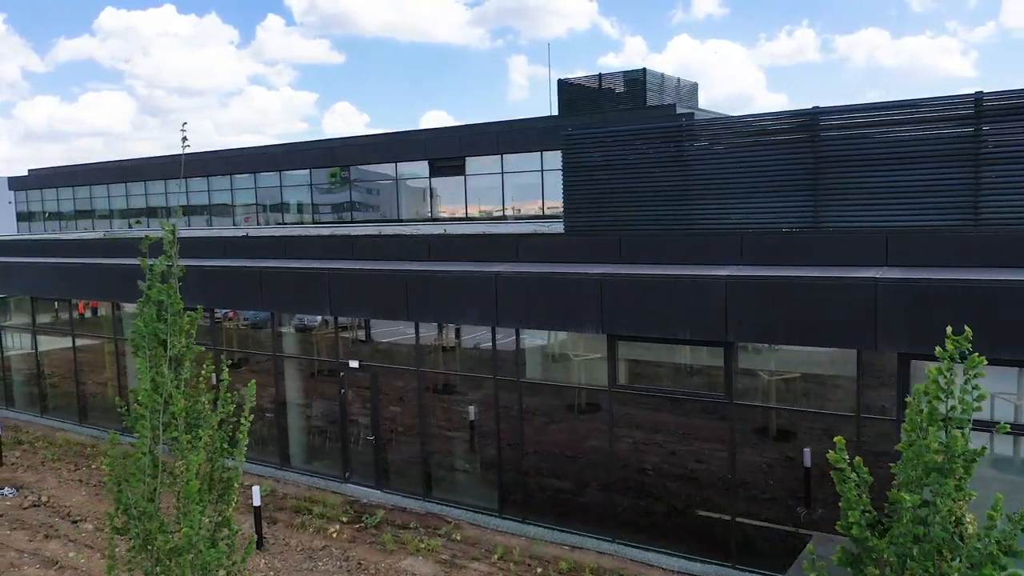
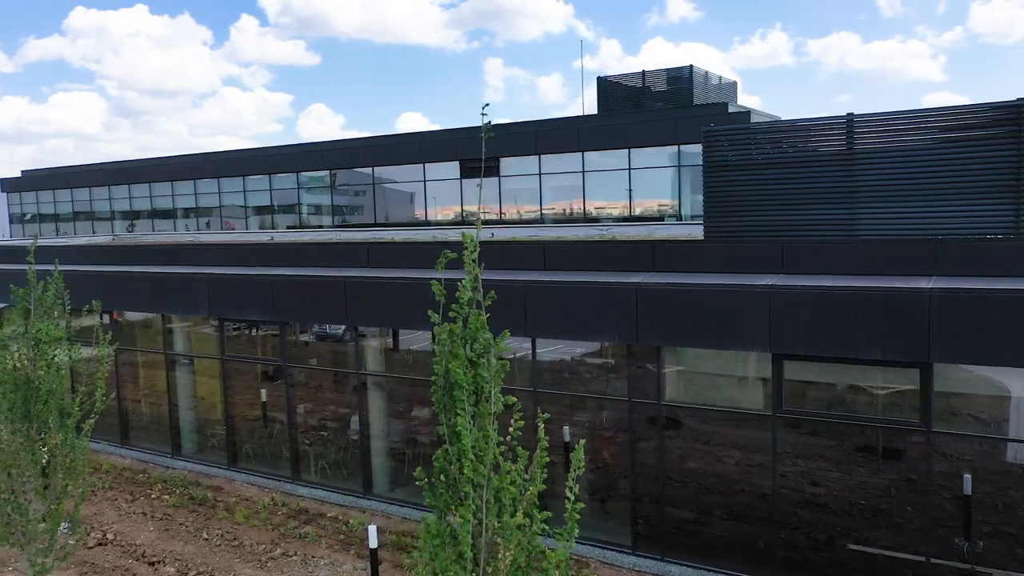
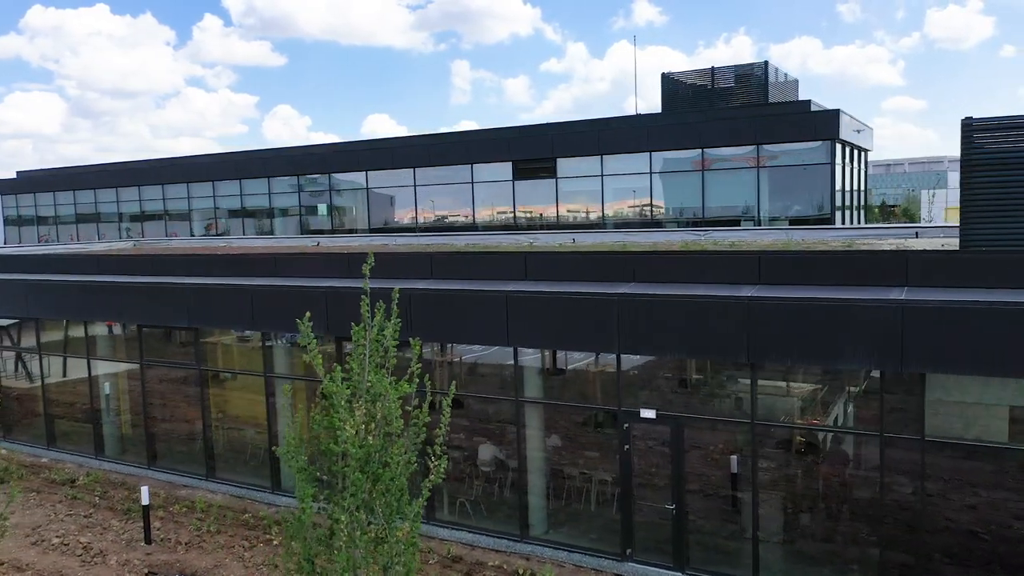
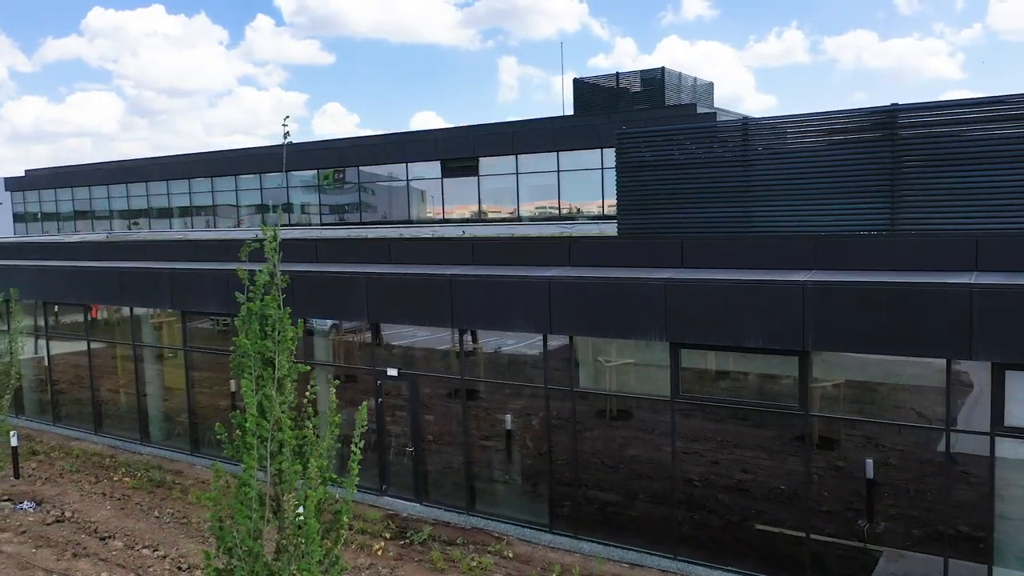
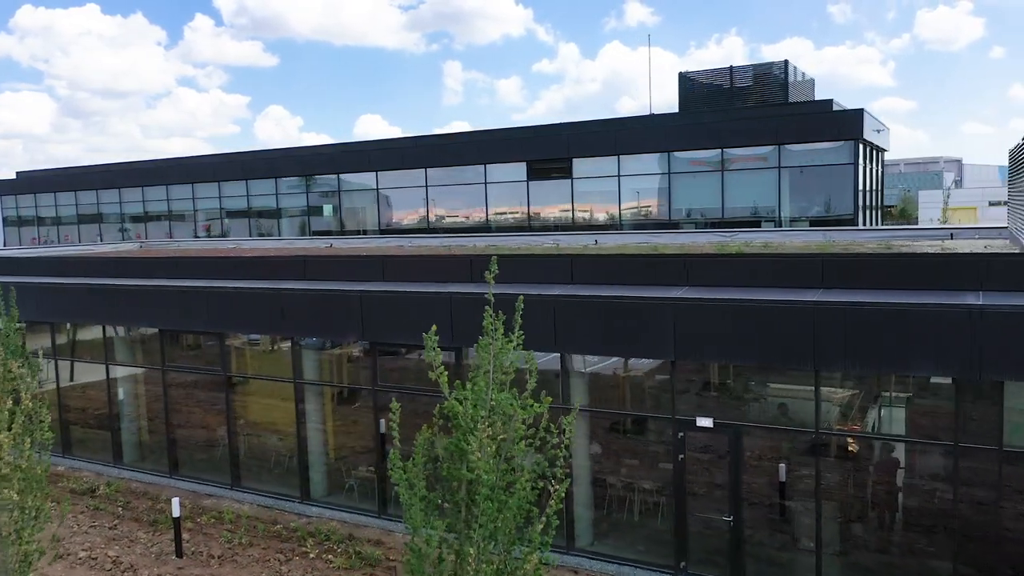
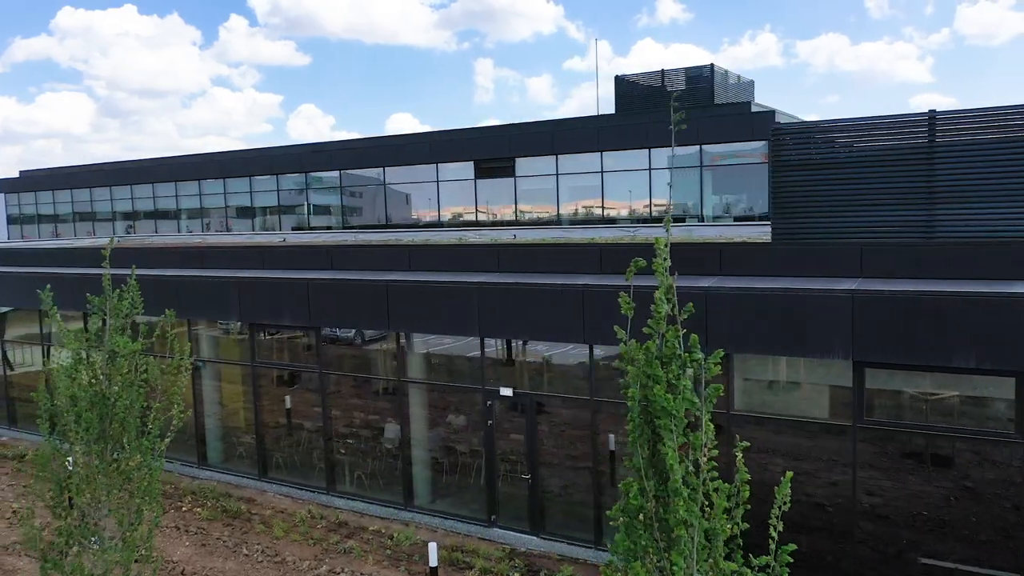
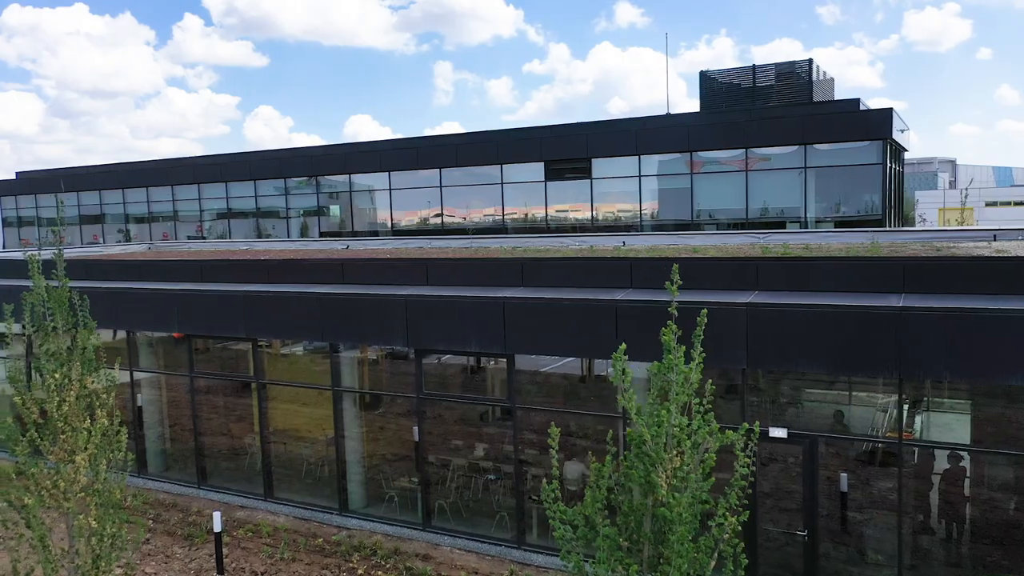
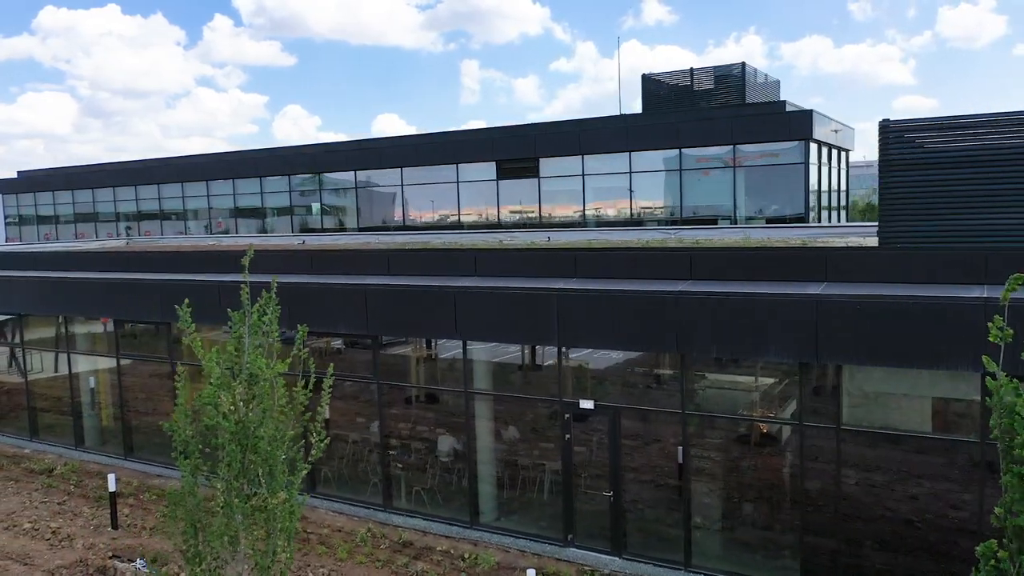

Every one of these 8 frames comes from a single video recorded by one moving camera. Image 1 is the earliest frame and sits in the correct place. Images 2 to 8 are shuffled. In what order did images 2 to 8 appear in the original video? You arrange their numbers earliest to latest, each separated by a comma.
4, 2, 6, 8, 3, 5, 7
